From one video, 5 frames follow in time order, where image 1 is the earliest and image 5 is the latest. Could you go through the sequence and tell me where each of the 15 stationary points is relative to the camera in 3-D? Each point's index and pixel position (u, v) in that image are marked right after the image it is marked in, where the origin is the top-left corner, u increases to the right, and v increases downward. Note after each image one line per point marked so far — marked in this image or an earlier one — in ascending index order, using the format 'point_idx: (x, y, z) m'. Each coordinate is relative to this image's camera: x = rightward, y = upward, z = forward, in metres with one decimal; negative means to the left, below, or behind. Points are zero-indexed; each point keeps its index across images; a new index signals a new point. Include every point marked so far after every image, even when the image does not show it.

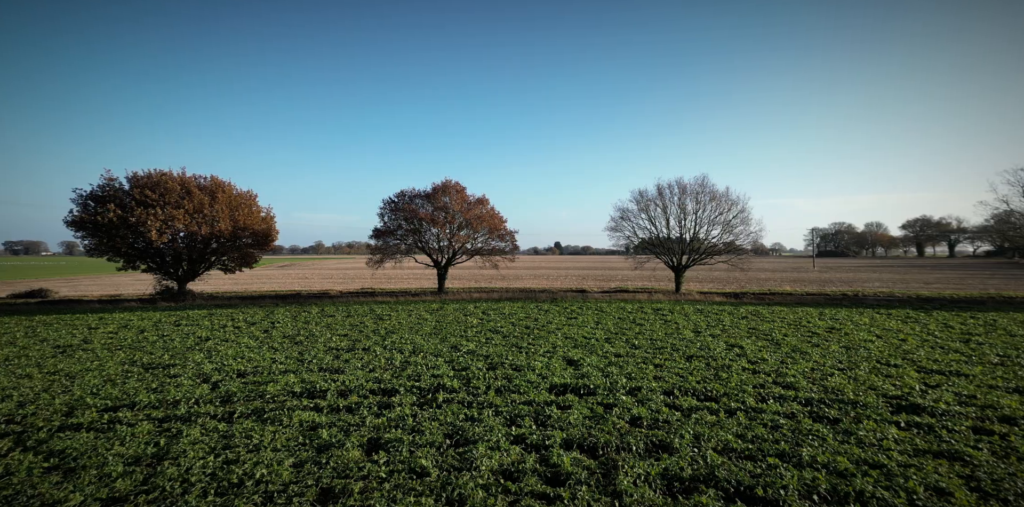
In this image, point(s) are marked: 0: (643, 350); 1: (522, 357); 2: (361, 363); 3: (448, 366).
0: (+5.2, -3.9, +19.8) m
1: (+0.4, -4.0, +19.0) m
2: (-5.5, -4.0, +18.1) m
3: (-2.3, -4.1, +17.9) m
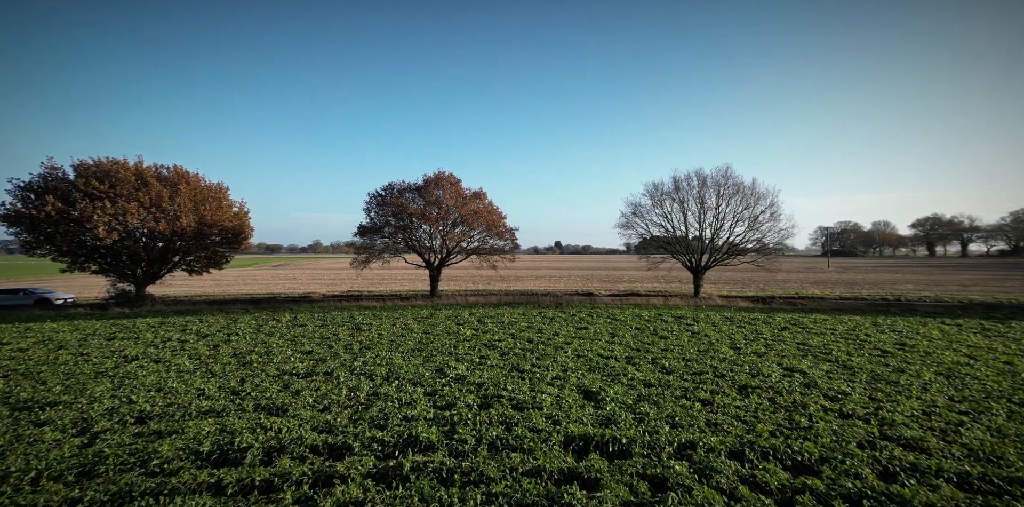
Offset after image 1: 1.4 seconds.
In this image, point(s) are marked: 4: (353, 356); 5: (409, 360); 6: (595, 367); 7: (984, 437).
0: (+5.2, -3.9, +15.6) m
1: (+0.4, -4.0, +14.7) m
2: (-5.5, -4.0, +13.8) m
3: (-2.3, -4.1, +13.6) m
4: (-6.2, -4.0, +19.4) m
5: (-3.9, -4.1, +18.7) m
6: (+2.9, -4.0, +17.4) m
7: (+9.2, -3.6, +9.7) m
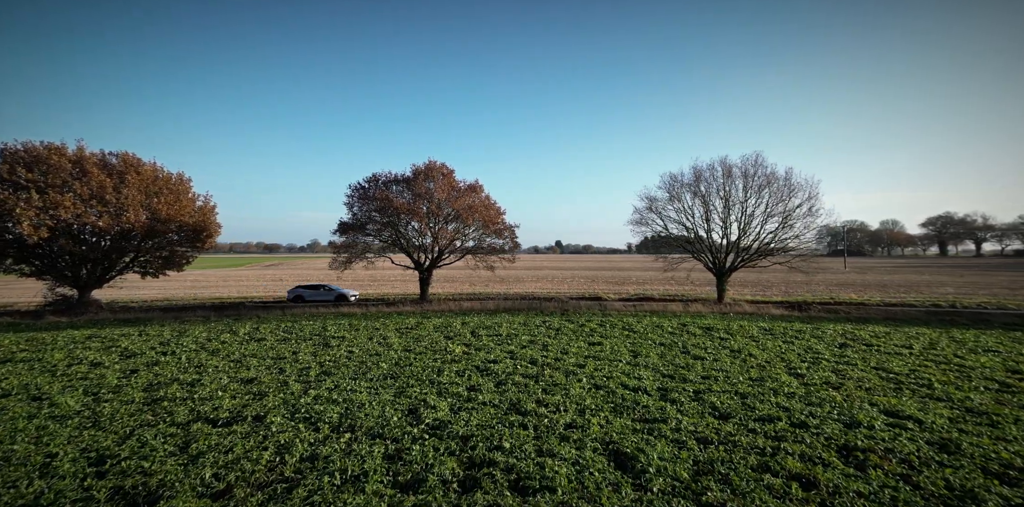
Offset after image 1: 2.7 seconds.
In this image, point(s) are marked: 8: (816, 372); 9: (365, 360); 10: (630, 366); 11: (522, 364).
0: (+5.2, -3.9, +11.1) m
1: (+0.4, -4.0, +10.2) m
2: (-5.5, -4.0, +9.3) m
3: (-2.4, -4.1, +9.2) m
4: (-6.3, -4.0, +14.9) m
5: (-4.0, -4.1, +14.3) m
6: (+2.9, -4.0, +13.0) m
7: (+9.2, -3.6, +5.2) m
8: (+9.9, -3.8, +16.1) m
9: (-5.6, -4.1, +18.9) m
10: (+4.2, -4.0, +17.7) m
11: (+0.4, -4.1, +18.3) m
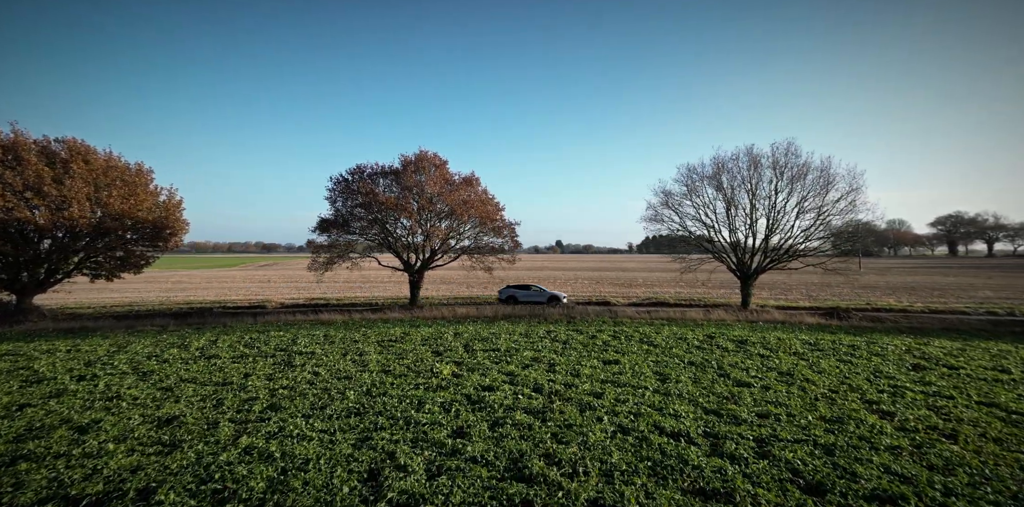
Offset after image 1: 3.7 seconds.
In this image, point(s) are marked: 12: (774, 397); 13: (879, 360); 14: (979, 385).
0: (+5.2, -4.0, +7.4) m
1: (+0.4, -4.0, +6.6) m
2: (-5.5, -4.0, +5.7) m
3: (-2.4, -4.1, +5.5) m
4: (-6.3, -4.1, +11.3) m
5: (-4.0, -4.1, +10.6) m
6: (+2.9, -4.1, +9.3) m
7: (+9.2, -3.7, +1.6) m
8: (+9.9, -3.9, +12.4) m
9: (-5.6, -4.1, +15.2) m
10: (+4.2, -4.1, +14.1) m
11: (+0.4, -4.1, +14.6) m
12: (+7.3, -4.0, +13.8) m
13: (+12.9, -3.7, +17.4) m
14: (+13.2, -3.7, +14.0) m
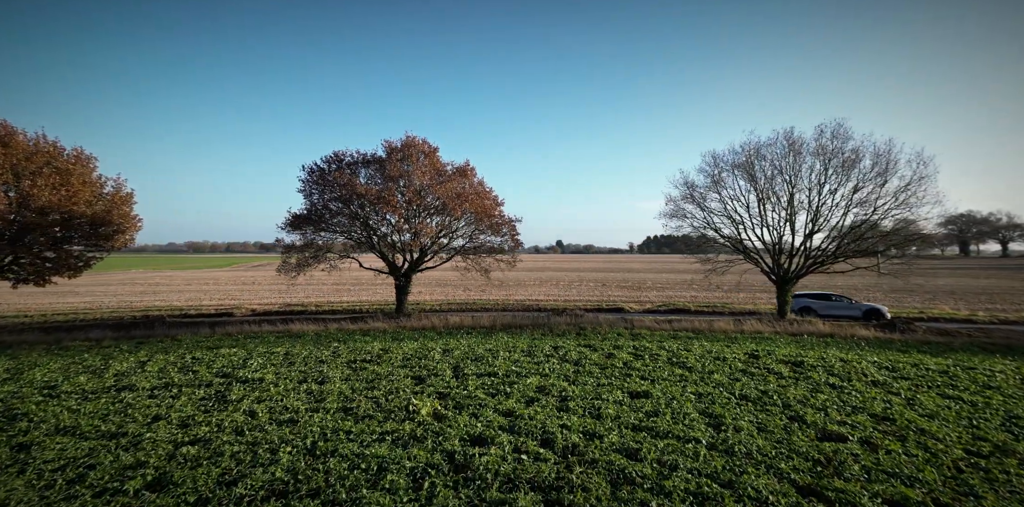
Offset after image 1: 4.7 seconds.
0: (+5.2, -4.0, +3.2) m
1: (+0.4, -4.1, +2.3) m
2: (-5.5, -4.1, +1.4) m
3: (-2.4, -4.2, +1.2) m
4: (-6.3, -4.1, +7.0) m
5: (-3.9, -4.1, +6.3) m
6: (+2.9, -4.1, +5.0) m
7: (+9.2, -3.7, -2.7) m
8: (+9.9, -3.9, +8.1) m
9: (-5.6, -4.1, +11.0) m
10: (+4.2, -4.1, +9.8) m
11: (+0.4, -4.1, +10.3) m
12: (+7.3, -4.0, +9.6) m
13: (+12.9, -3.8, +13.1) m
14: (+13.2, -3.8, +9.7) m
